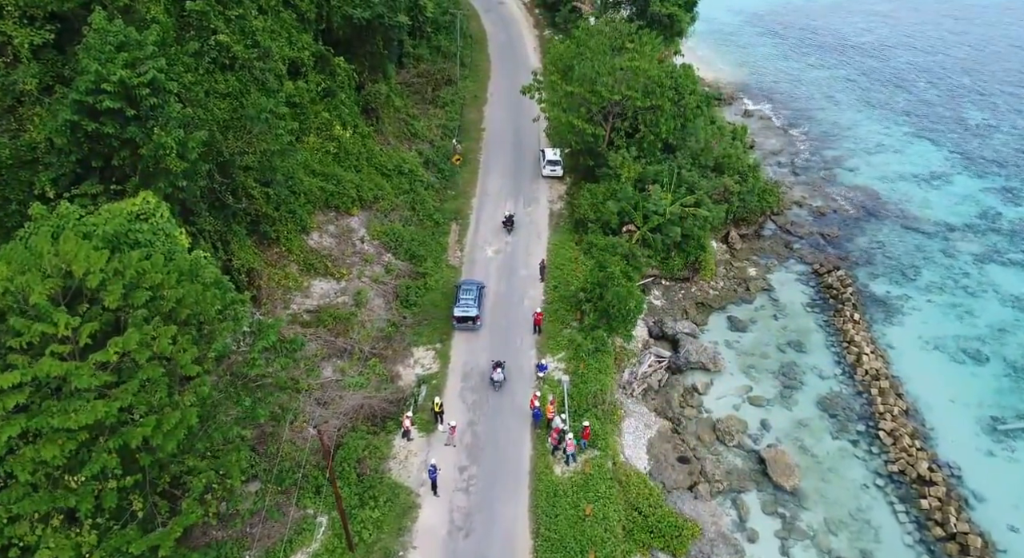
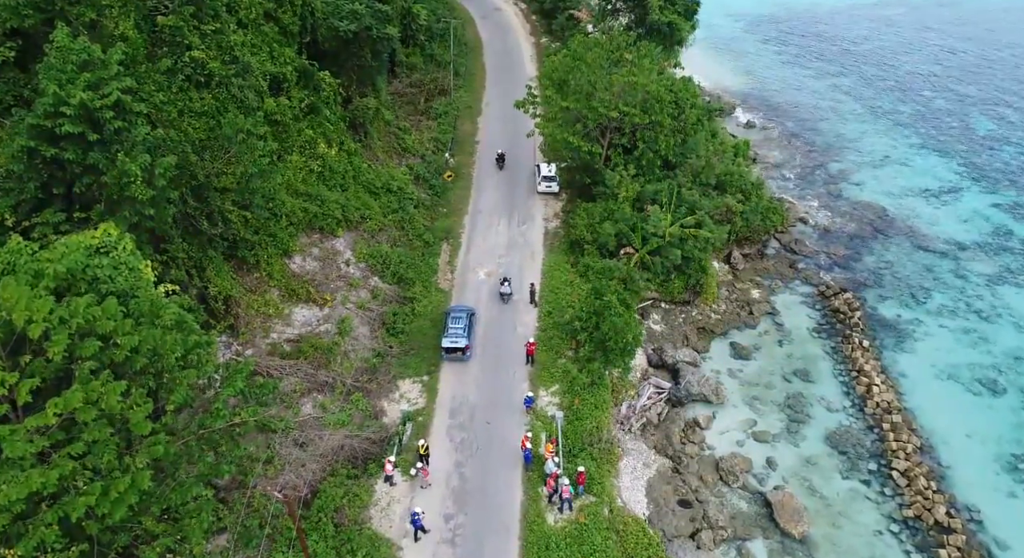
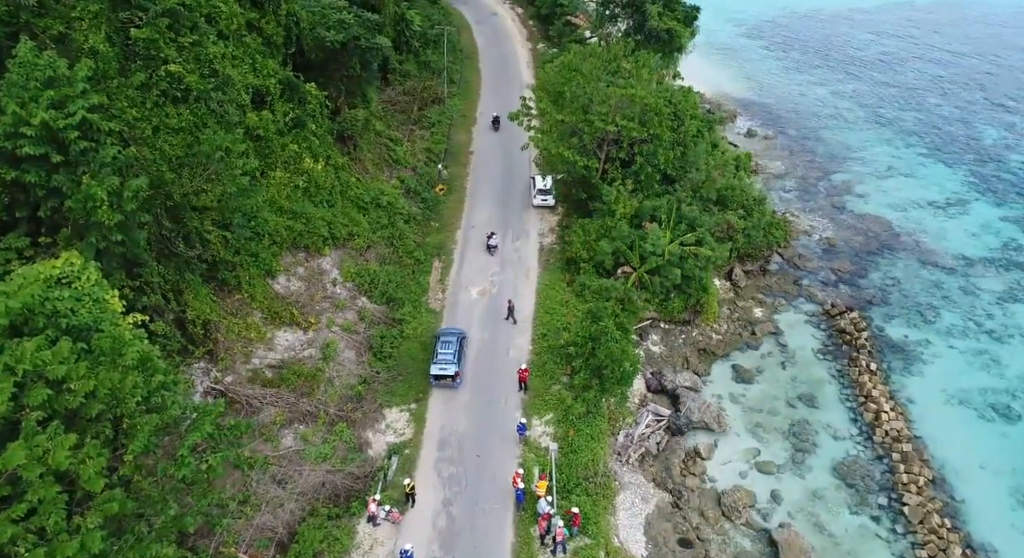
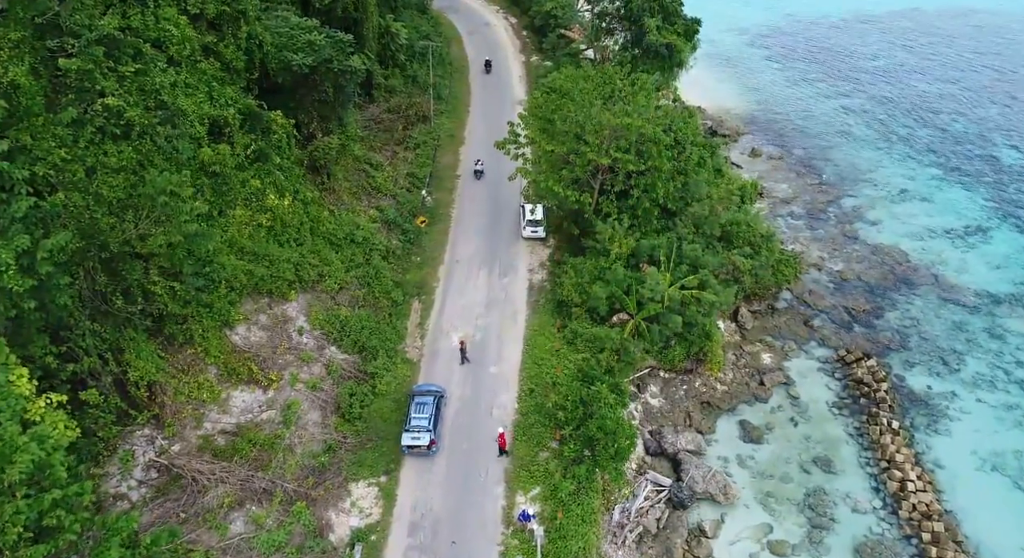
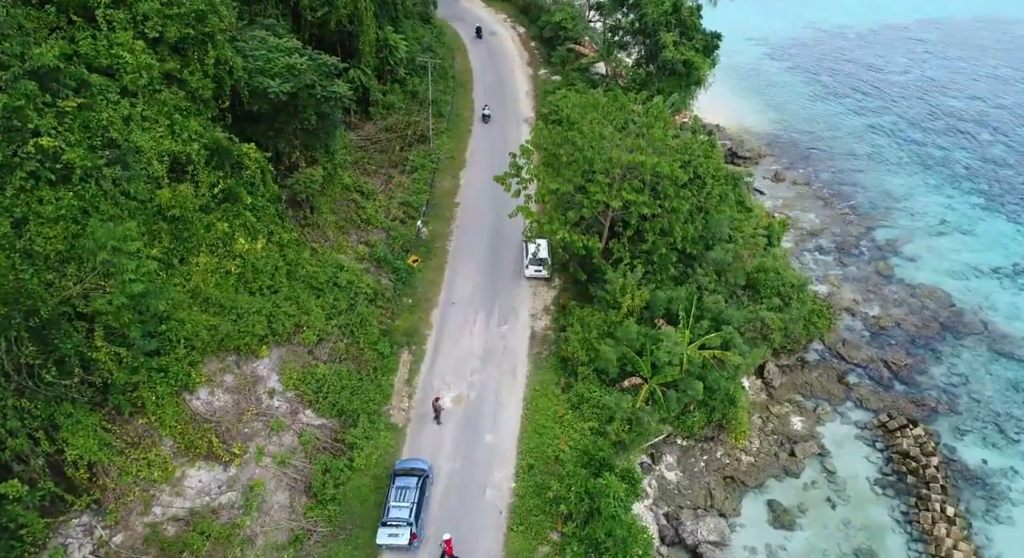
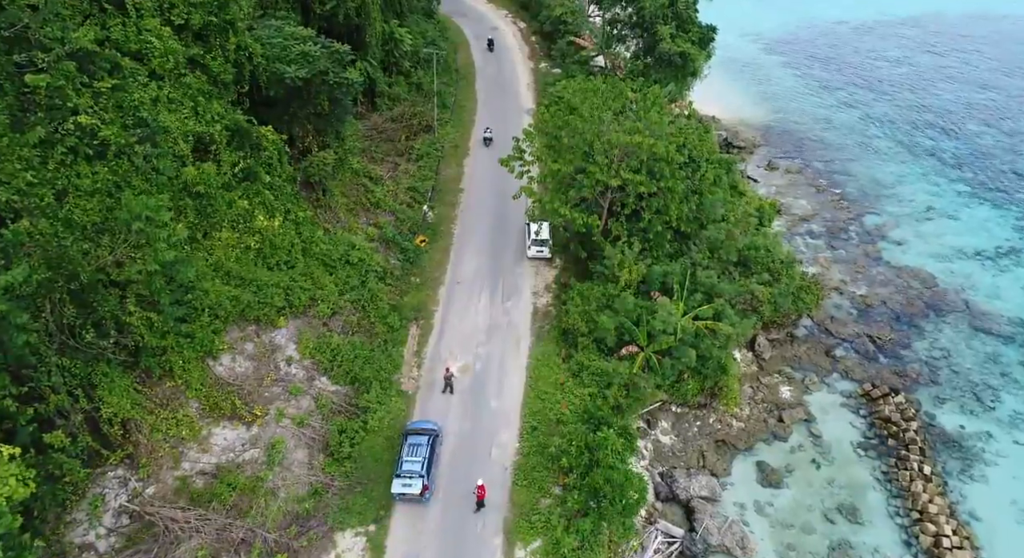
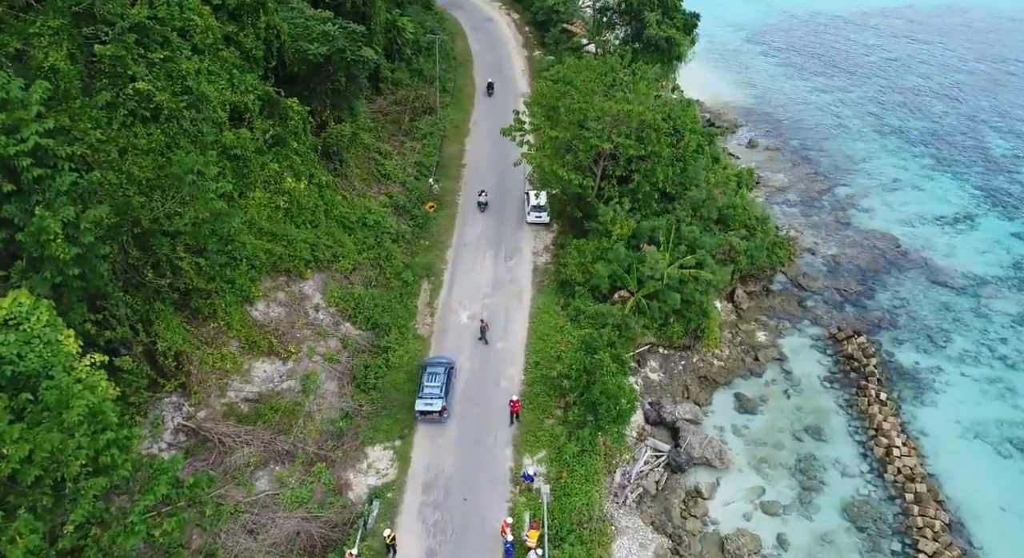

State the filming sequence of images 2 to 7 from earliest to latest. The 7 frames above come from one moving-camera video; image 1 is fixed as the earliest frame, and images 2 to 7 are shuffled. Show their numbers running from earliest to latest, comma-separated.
2, 3, 7, 4, 6, 5
